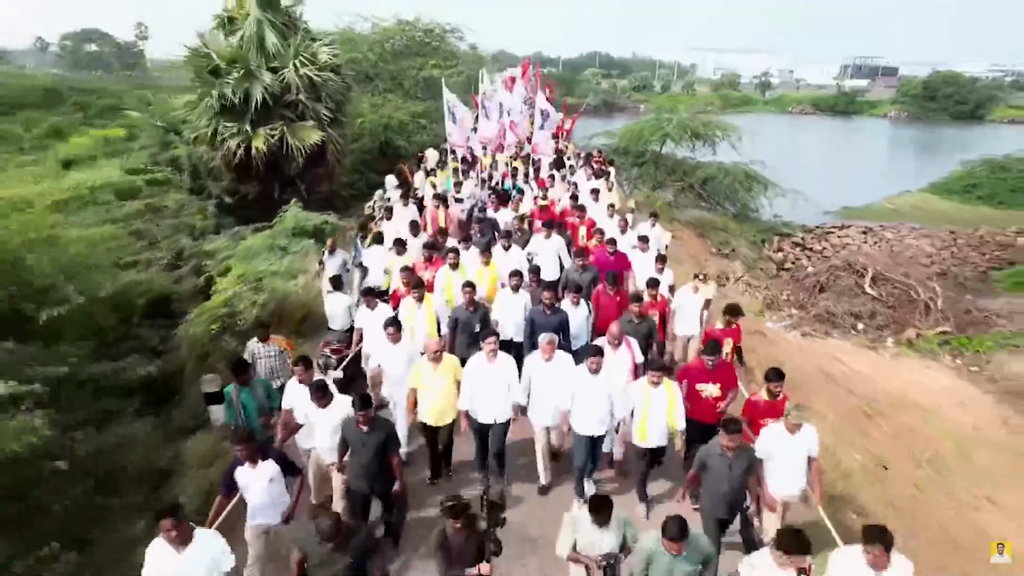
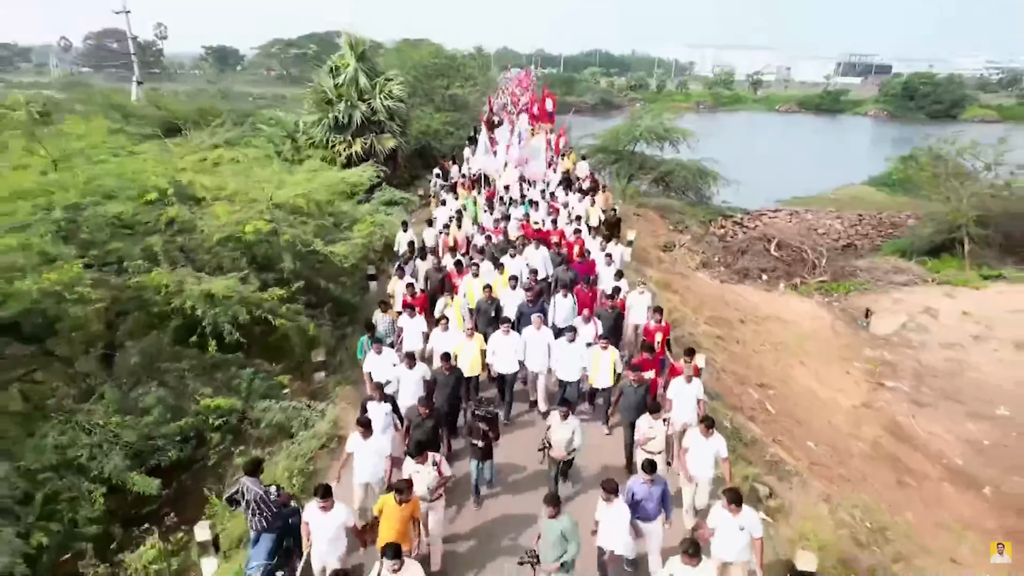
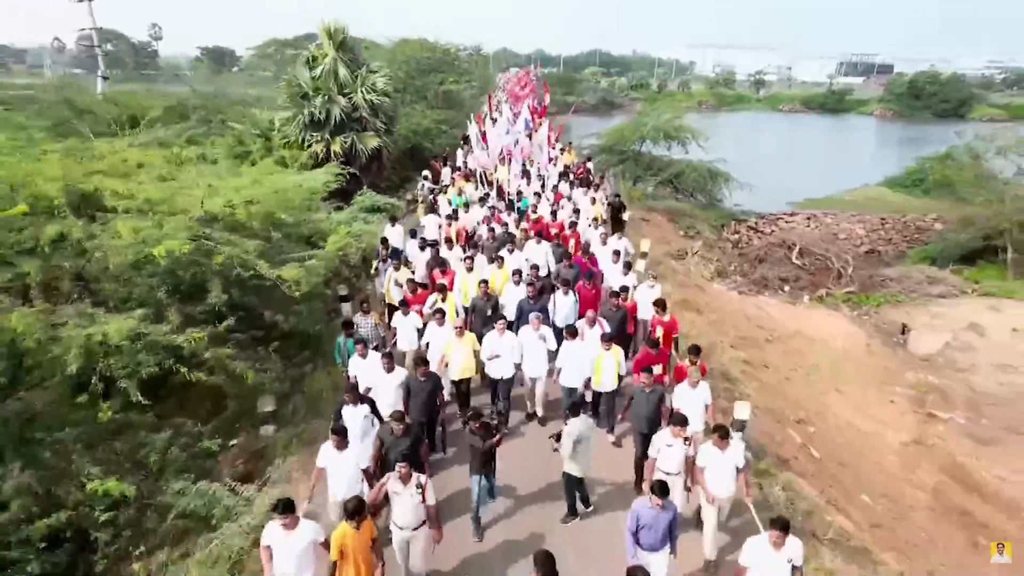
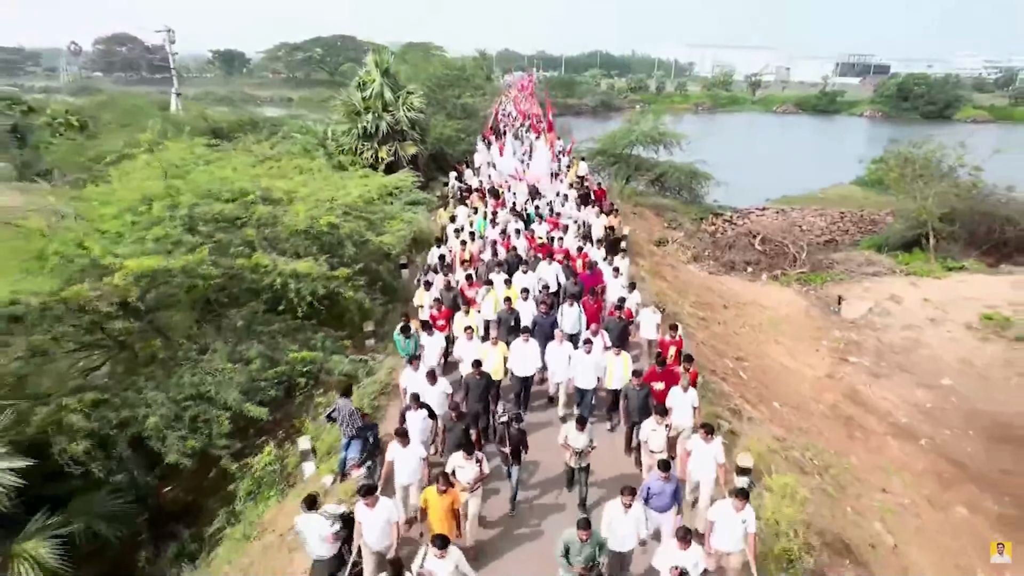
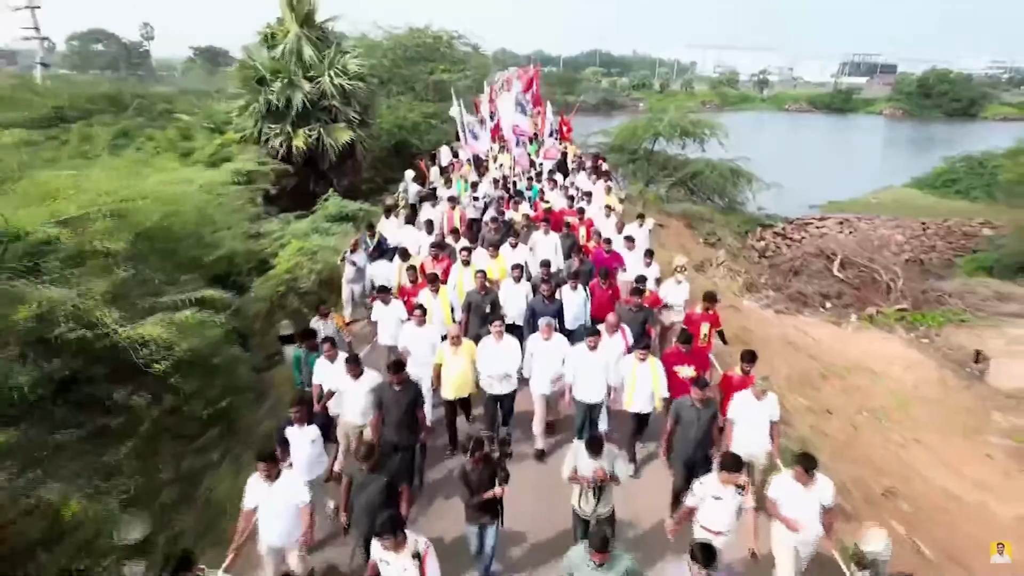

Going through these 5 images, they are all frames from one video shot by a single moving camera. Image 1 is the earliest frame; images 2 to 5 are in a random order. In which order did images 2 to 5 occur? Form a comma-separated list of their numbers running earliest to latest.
5, 3, 2, 4
